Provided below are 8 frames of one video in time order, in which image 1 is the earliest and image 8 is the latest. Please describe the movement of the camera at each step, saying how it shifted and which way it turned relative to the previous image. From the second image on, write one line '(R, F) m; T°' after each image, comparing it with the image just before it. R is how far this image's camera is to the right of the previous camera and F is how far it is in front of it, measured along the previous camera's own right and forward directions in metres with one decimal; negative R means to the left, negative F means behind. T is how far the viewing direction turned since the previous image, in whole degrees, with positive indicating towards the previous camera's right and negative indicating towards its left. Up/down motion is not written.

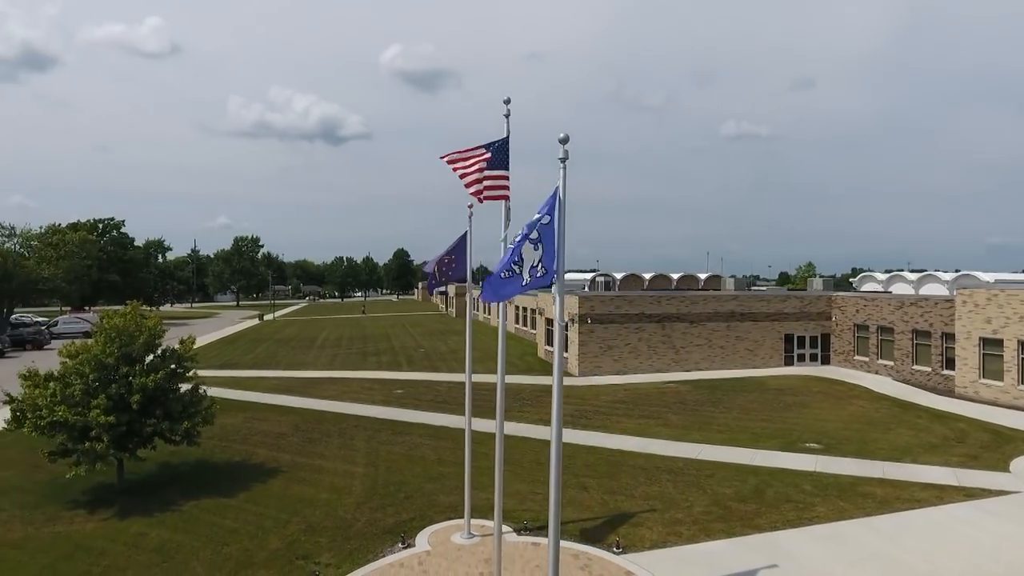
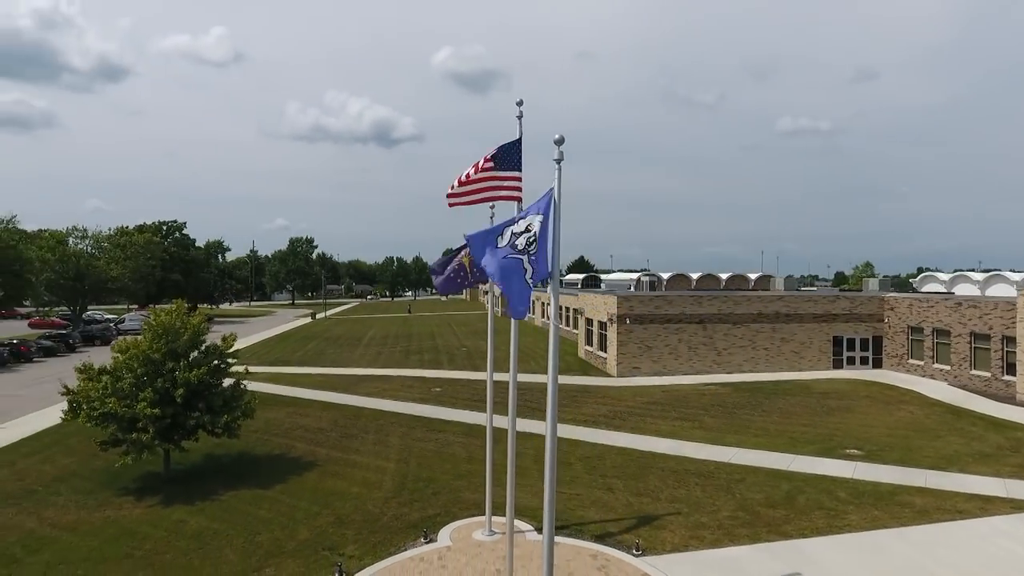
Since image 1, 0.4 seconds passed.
(+0.6, -0.1) m; -5°
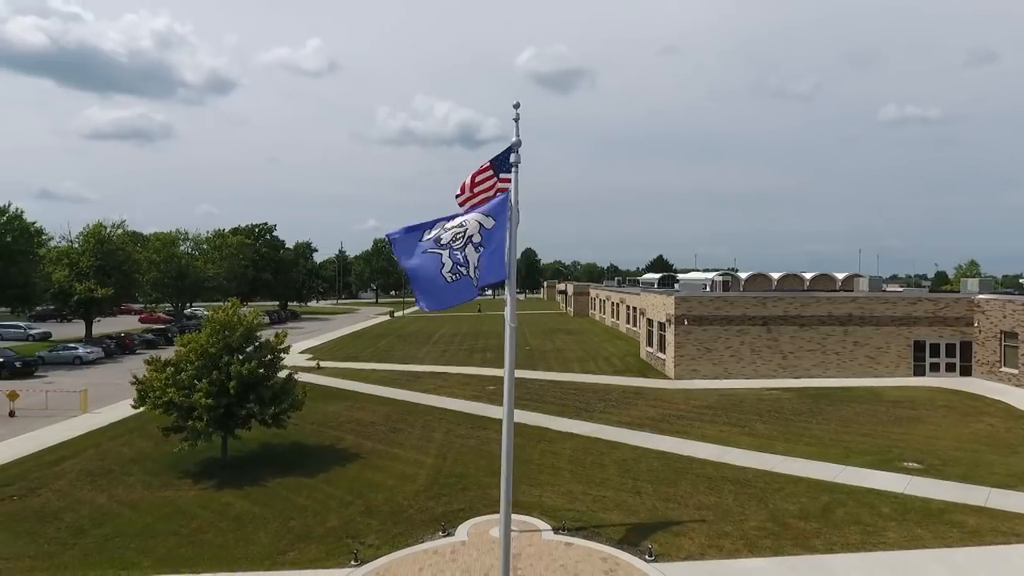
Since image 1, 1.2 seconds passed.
(+1.3, 0.0) m; -8°
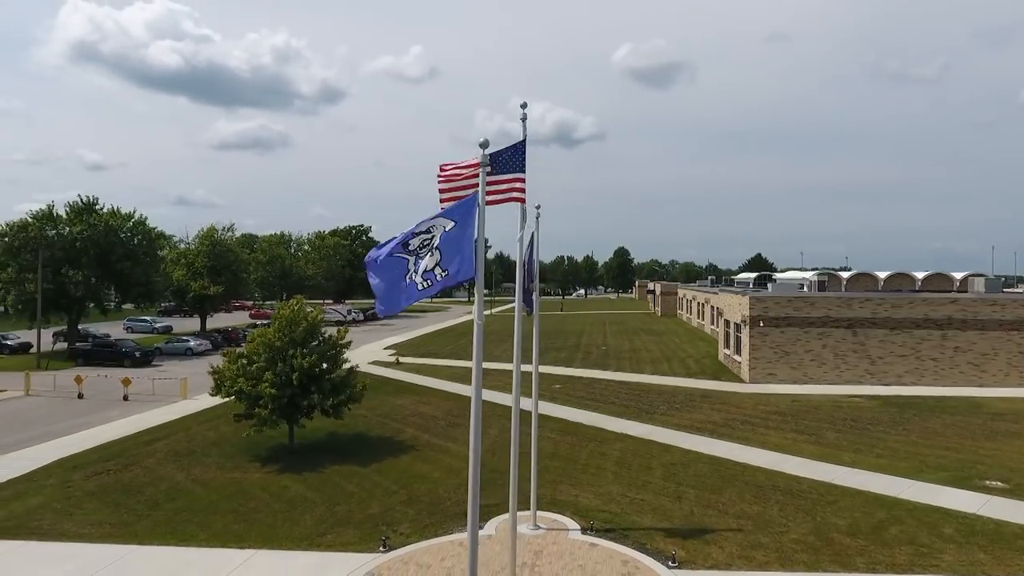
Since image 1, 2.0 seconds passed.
(+1.4, 0.0) m; -9°
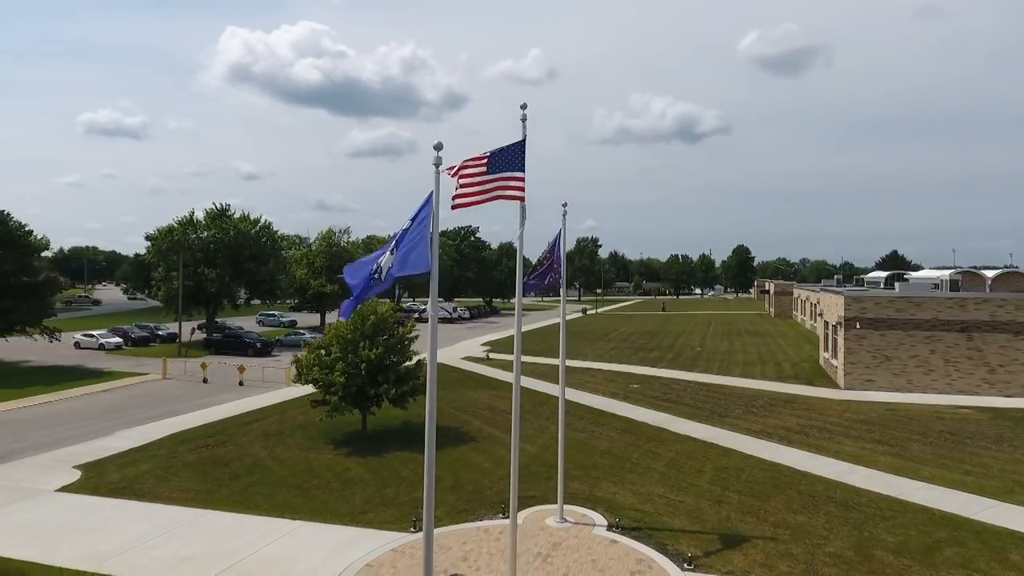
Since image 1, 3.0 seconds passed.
(+1.8, -0.1) m; -11°
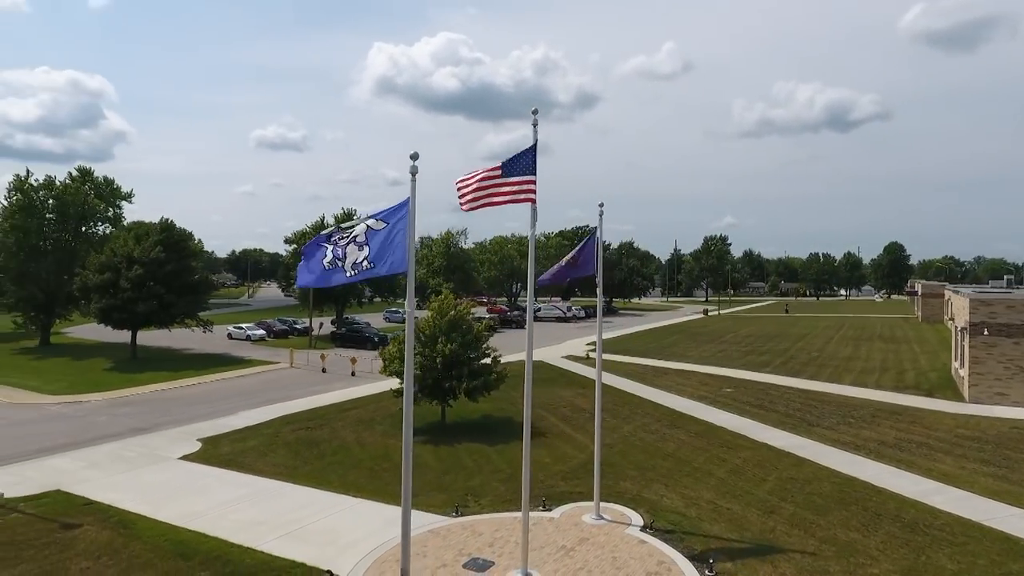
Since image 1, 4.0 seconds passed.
(+1.9, -0.2) m; -12°
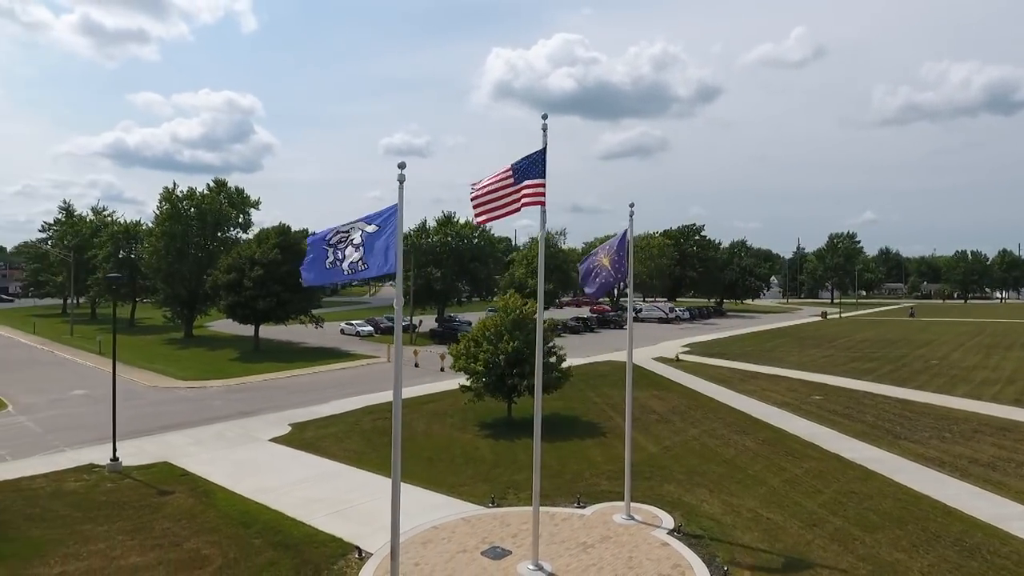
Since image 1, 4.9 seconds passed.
(+1.8, -0.2) m; -11°
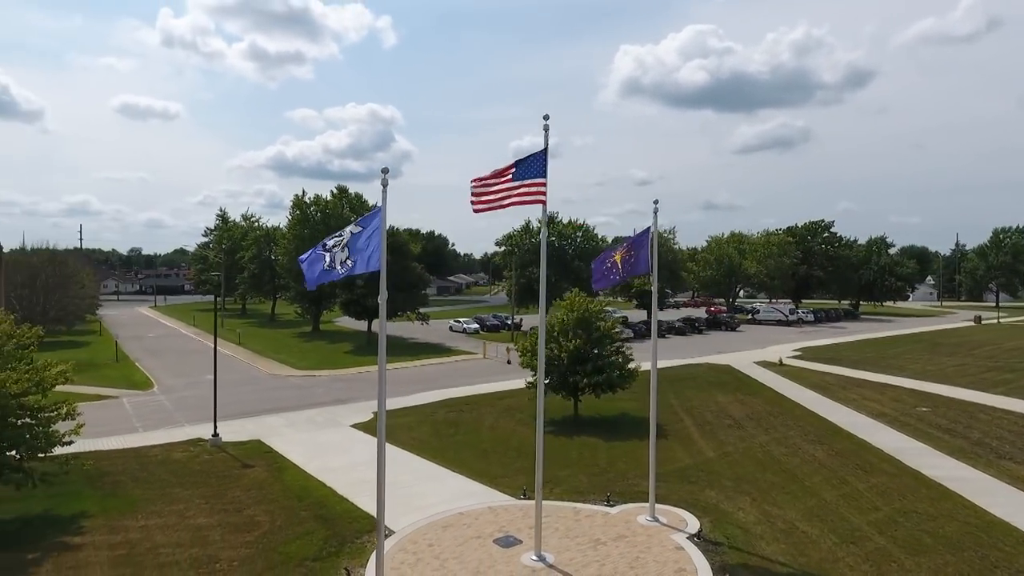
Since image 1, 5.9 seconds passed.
(+2.1, -0.1) m; -12°
